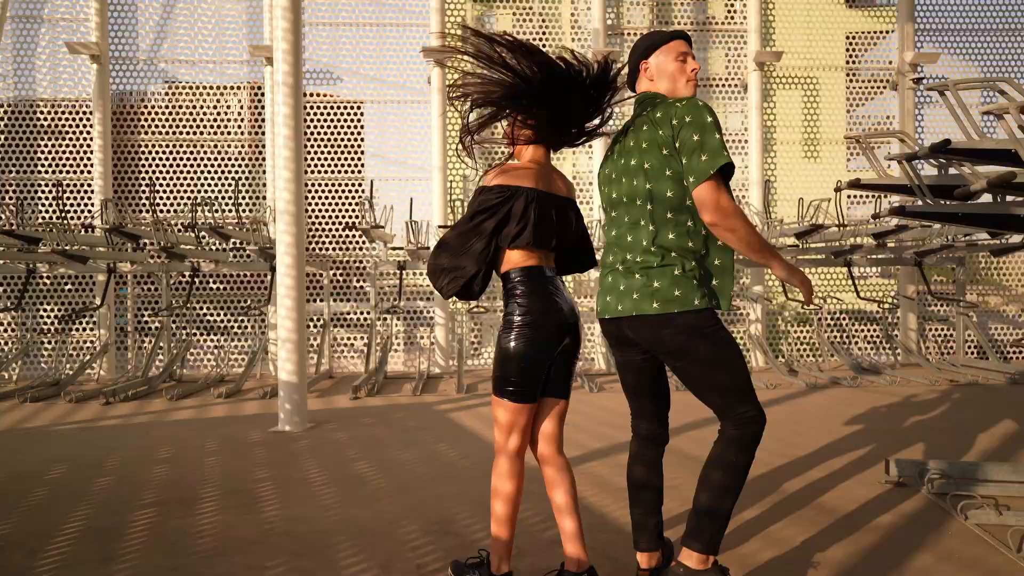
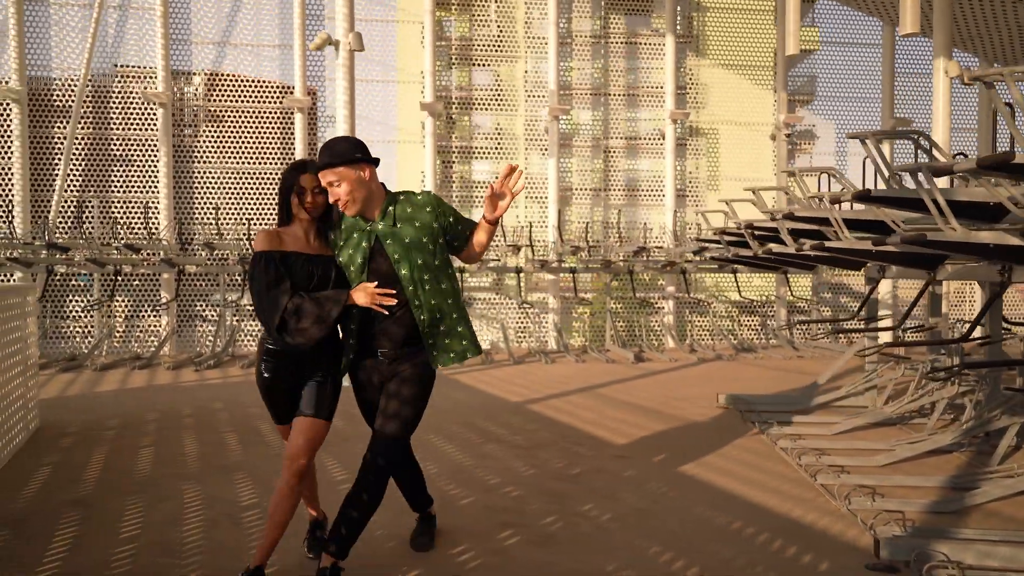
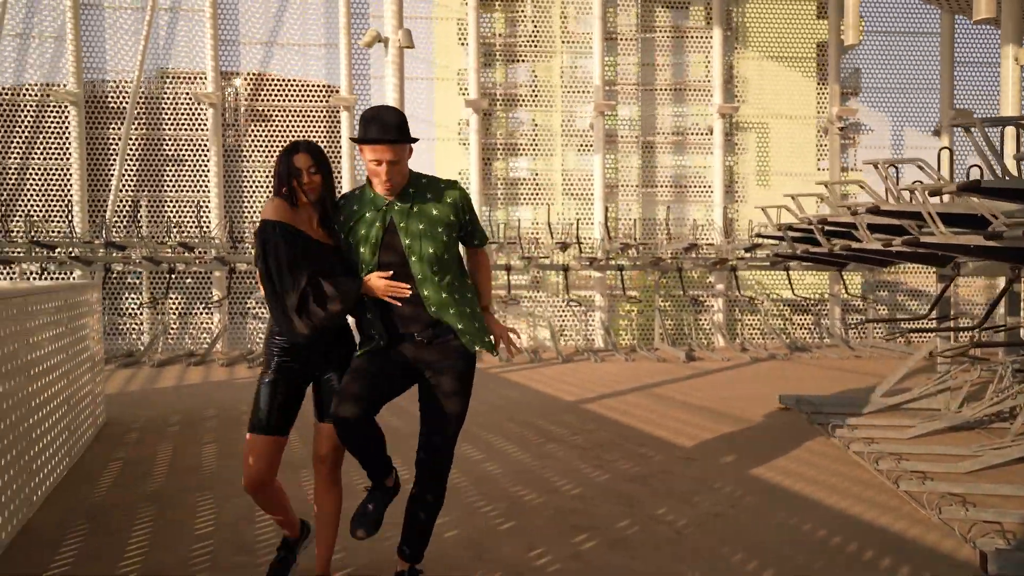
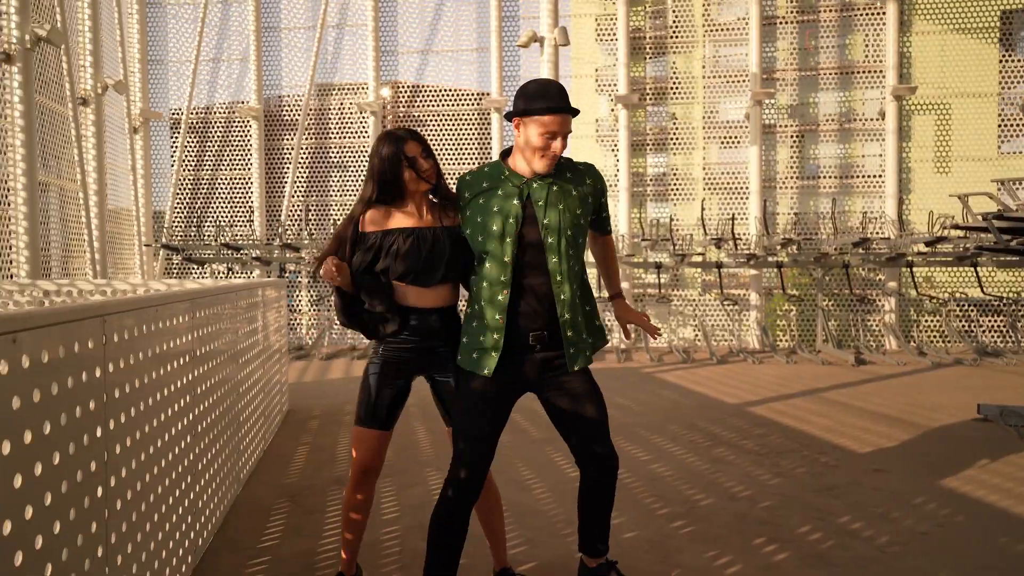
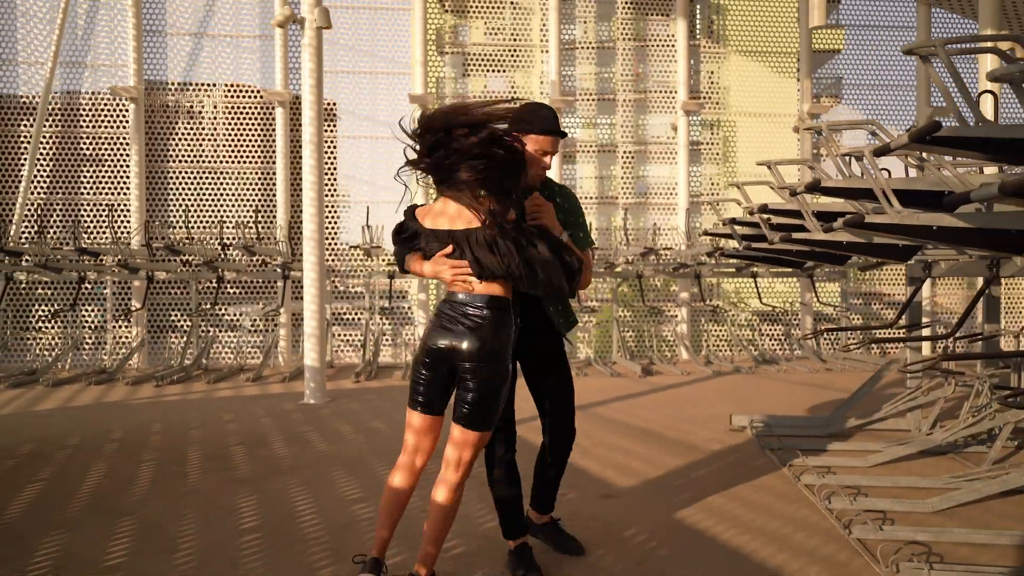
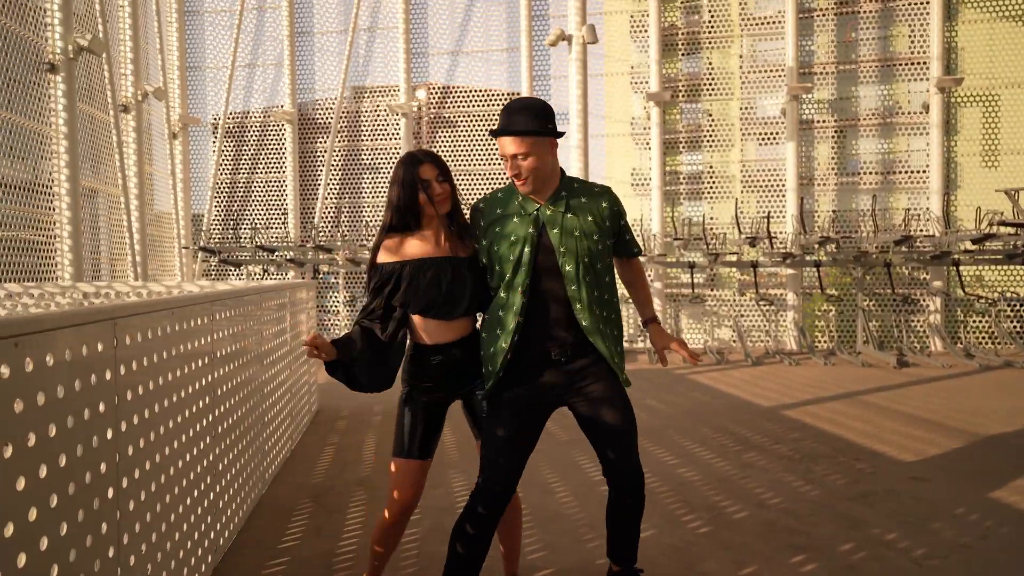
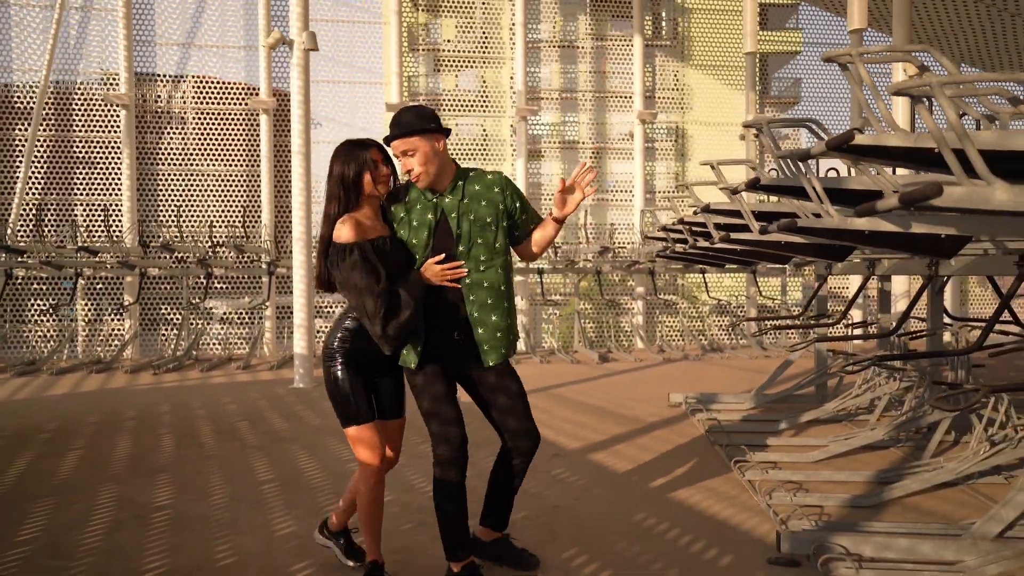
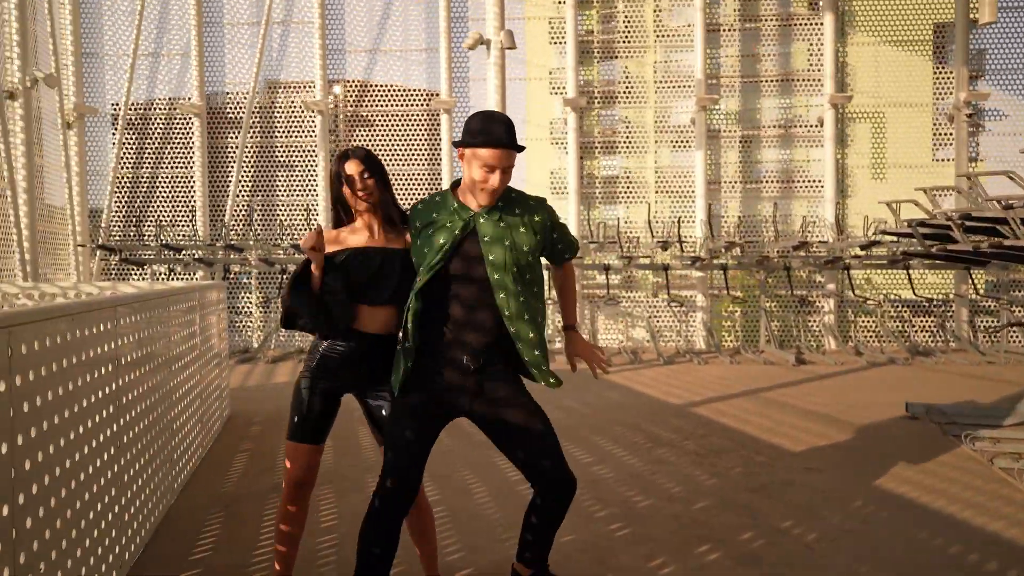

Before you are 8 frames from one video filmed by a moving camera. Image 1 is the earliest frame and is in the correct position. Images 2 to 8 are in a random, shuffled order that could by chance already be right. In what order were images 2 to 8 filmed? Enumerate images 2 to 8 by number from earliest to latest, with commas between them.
5, 7, 2, 3, 8, 4, 6
